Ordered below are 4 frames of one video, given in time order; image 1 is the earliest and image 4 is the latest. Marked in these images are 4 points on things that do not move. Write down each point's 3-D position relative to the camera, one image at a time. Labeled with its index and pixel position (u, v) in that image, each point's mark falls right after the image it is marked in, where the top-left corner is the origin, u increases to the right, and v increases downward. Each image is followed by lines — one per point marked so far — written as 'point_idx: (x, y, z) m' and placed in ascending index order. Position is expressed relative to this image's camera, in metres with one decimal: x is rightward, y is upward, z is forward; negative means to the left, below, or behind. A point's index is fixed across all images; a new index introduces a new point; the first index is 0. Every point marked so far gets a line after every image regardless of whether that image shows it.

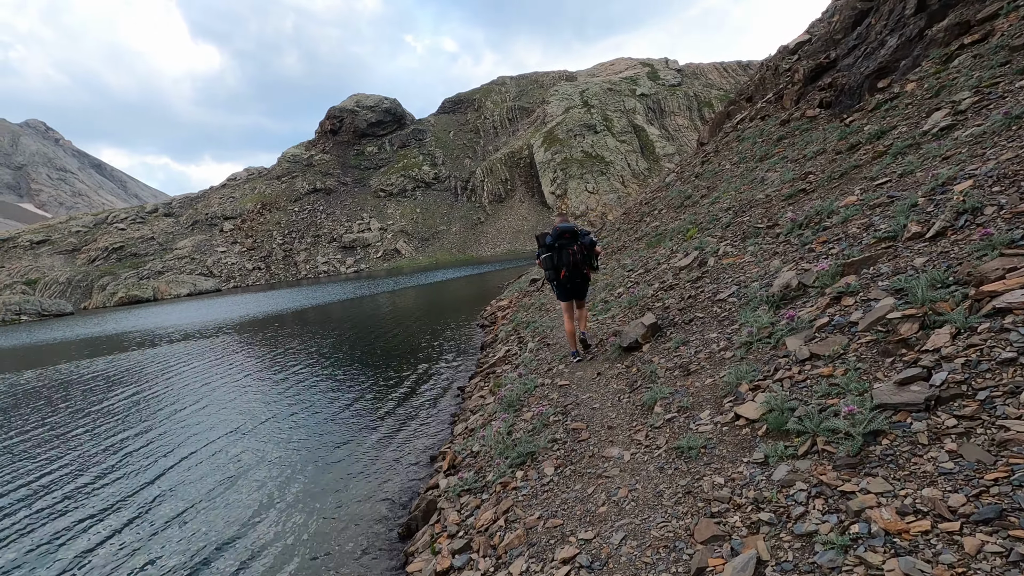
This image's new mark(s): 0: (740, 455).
0: (+3.2, -2.3, +7.5) m
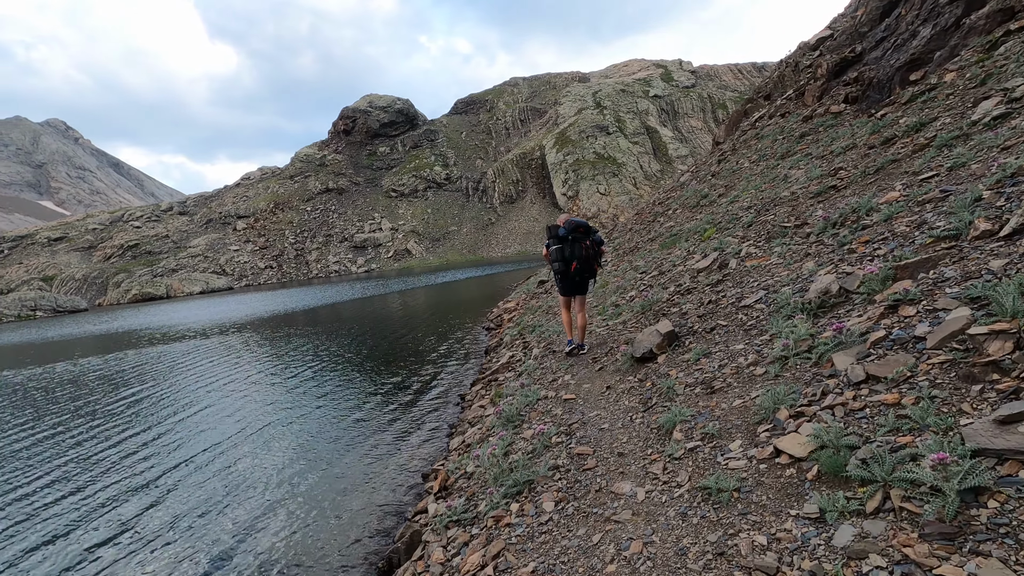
0: (+3.0, -2.4, +6.0) m
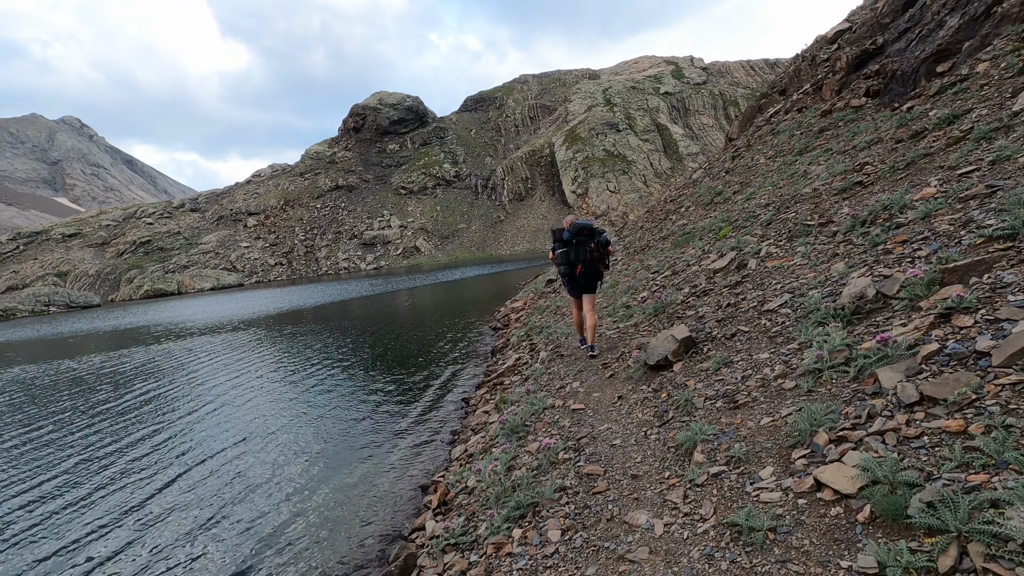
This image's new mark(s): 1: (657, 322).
0: (+3.0, -2.5, +5.0) m
1: (+4.5, -1.1, +16.6) m
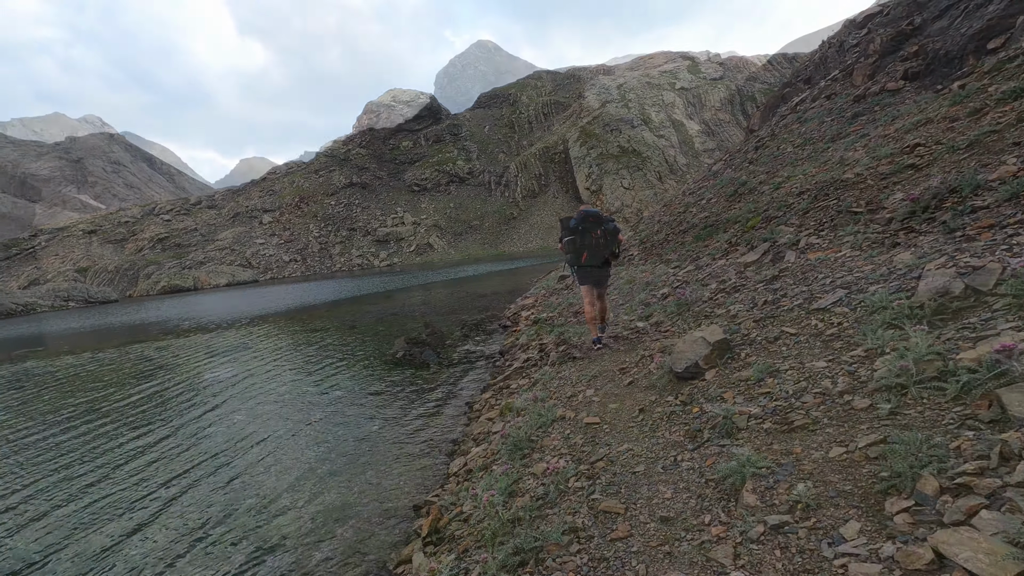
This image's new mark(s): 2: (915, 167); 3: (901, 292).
0: (+2.9, -2.4, +3.2) m
1: (+4.7, -0.9, +14.8) m
2: (+11.9, +3.6, +15.7) m
3: (+6.5, -0.1, +9.0) m
